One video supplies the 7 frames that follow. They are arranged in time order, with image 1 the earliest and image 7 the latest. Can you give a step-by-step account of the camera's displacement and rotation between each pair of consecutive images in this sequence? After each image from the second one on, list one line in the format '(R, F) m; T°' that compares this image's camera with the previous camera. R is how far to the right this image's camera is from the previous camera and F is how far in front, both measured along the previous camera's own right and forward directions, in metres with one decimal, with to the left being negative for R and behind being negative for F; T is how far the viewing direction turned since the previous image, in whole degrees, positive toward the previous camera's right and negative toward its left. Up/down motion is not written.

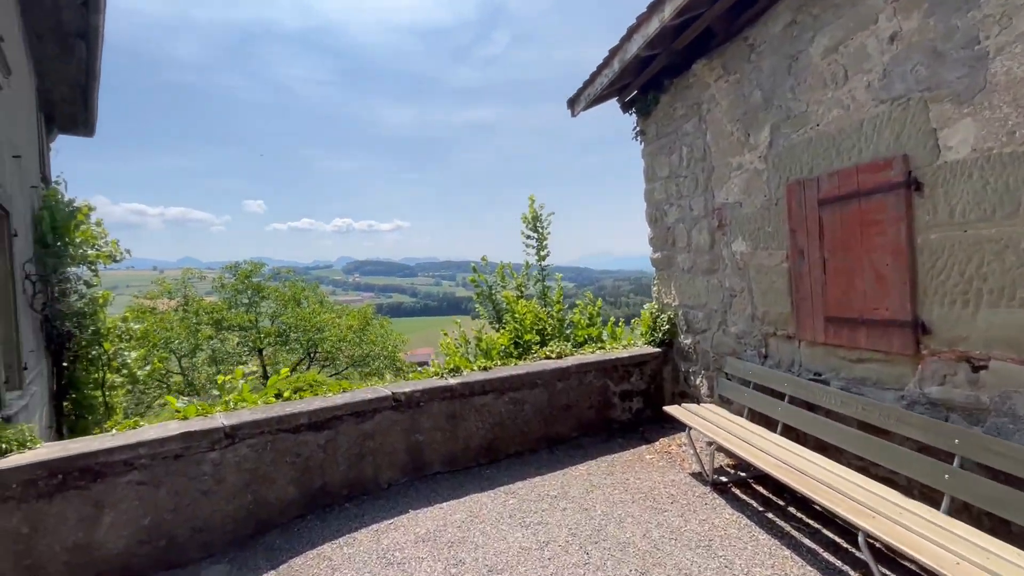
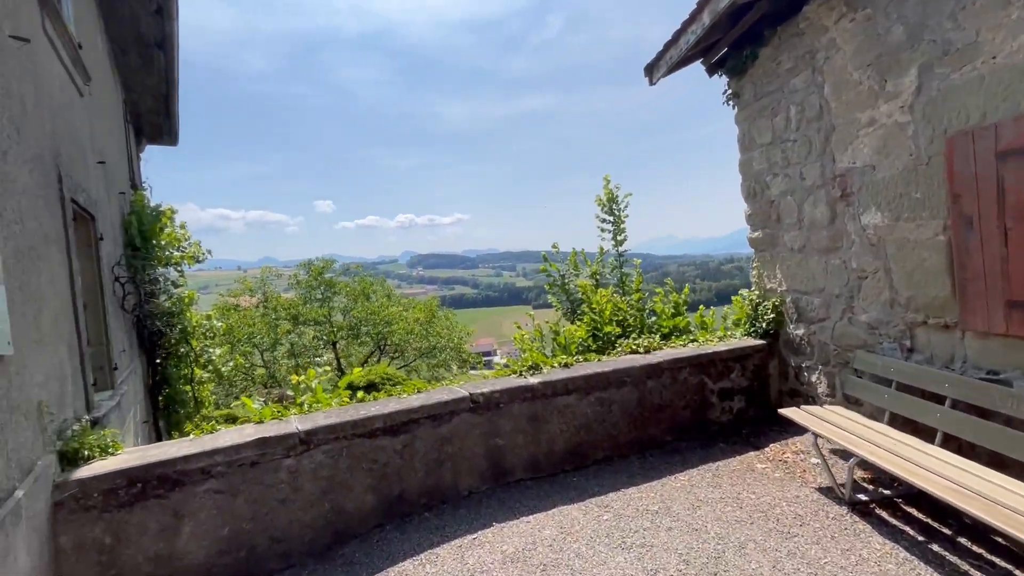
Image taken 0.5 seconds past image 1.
(-0.1, +0.3) m; -7°
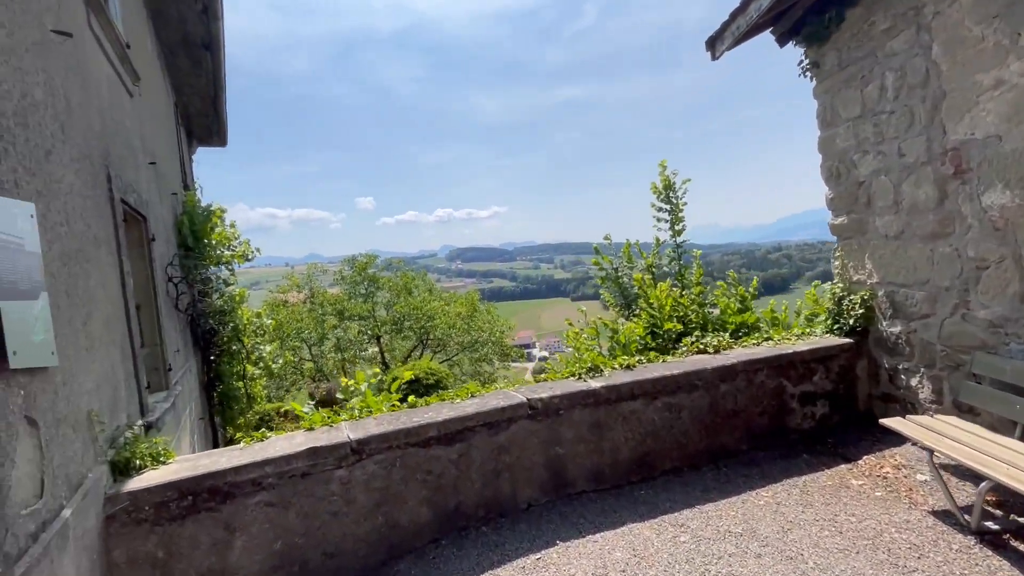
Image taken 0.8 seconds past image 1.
(-0.1, +0.2) m; -5°
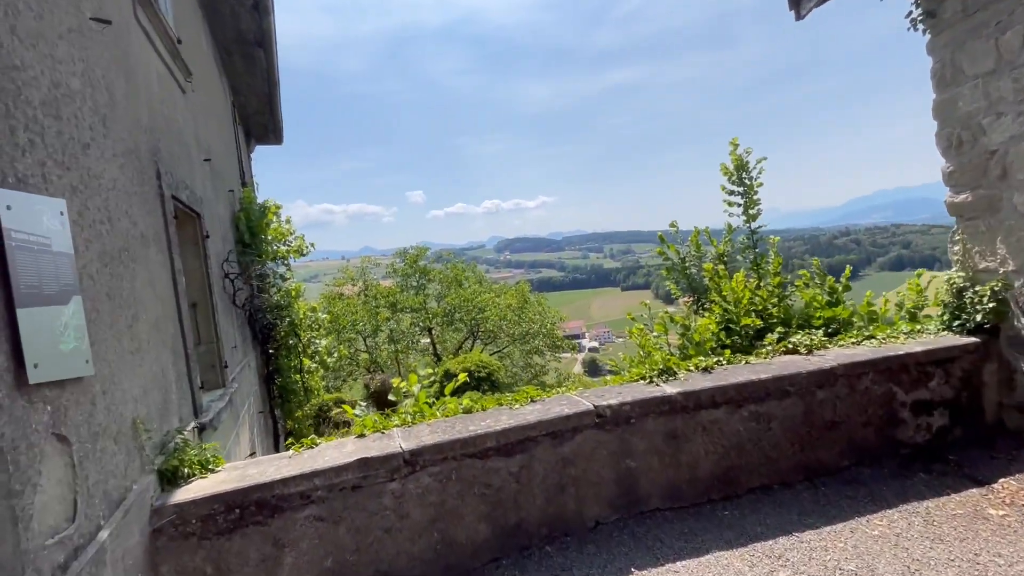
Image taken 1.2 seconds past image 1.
(-0.1, +0.2) m; -6°
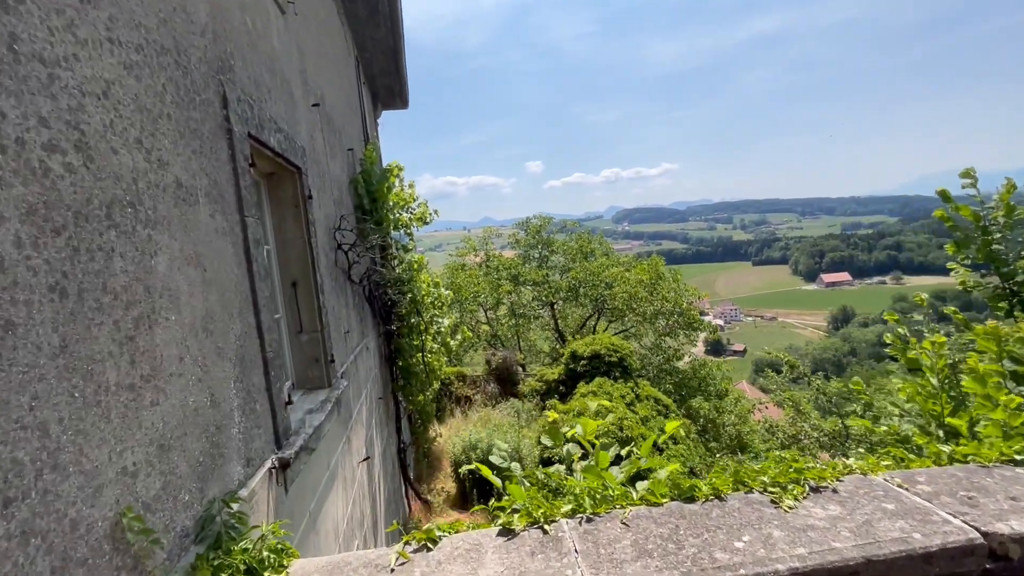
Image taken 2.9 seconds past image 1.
(-0.4, +0.9) m; -14°
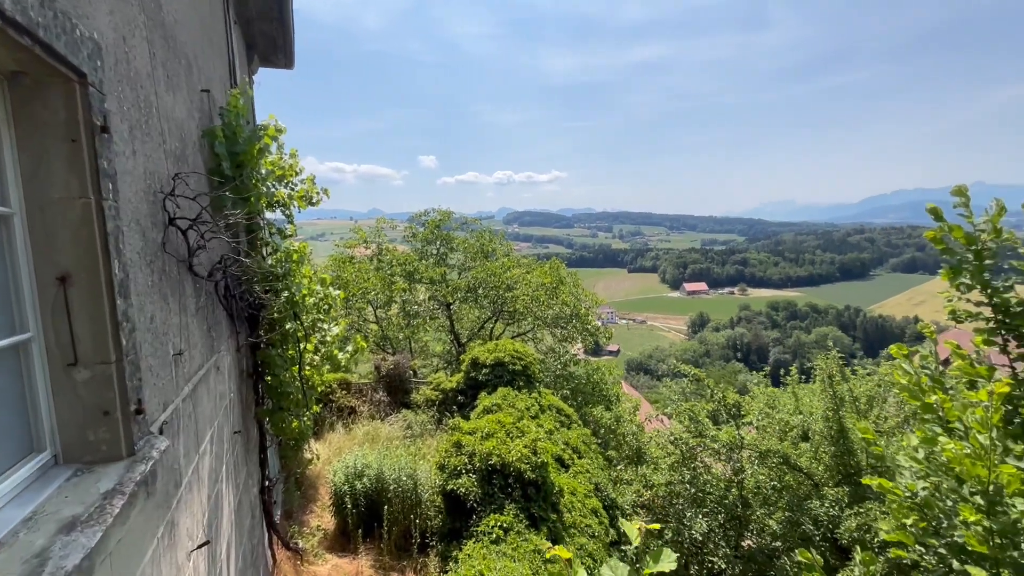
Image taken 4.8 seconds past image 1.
(-0.2, +0.8) m; +13°
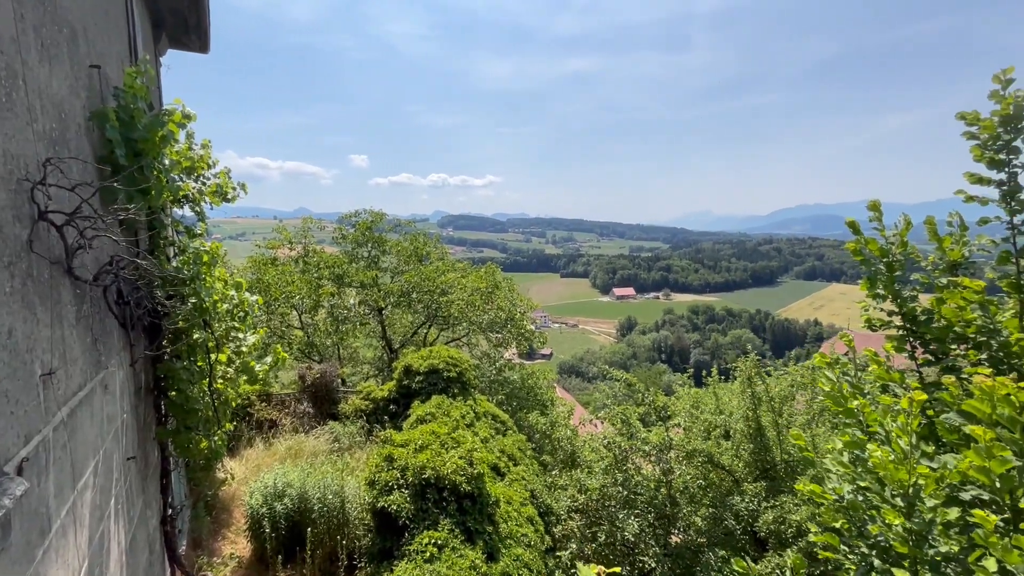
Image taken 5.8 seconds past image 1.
(0.0, +0.1) m; +8°
